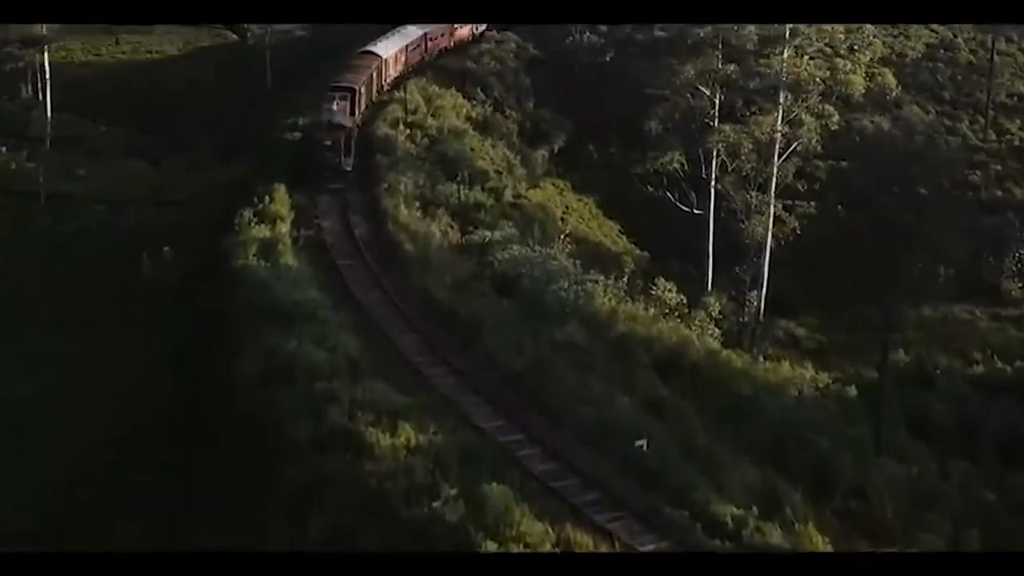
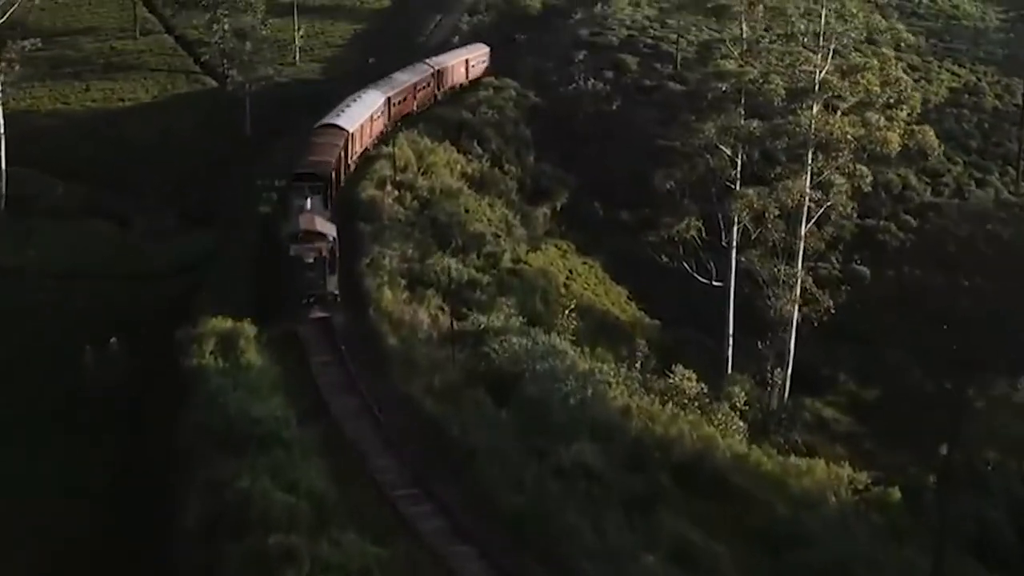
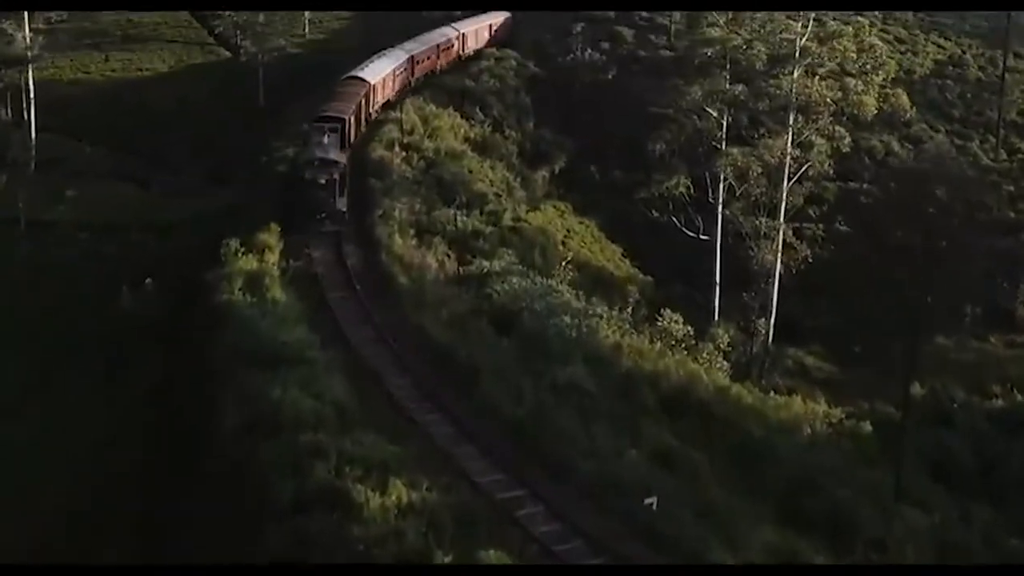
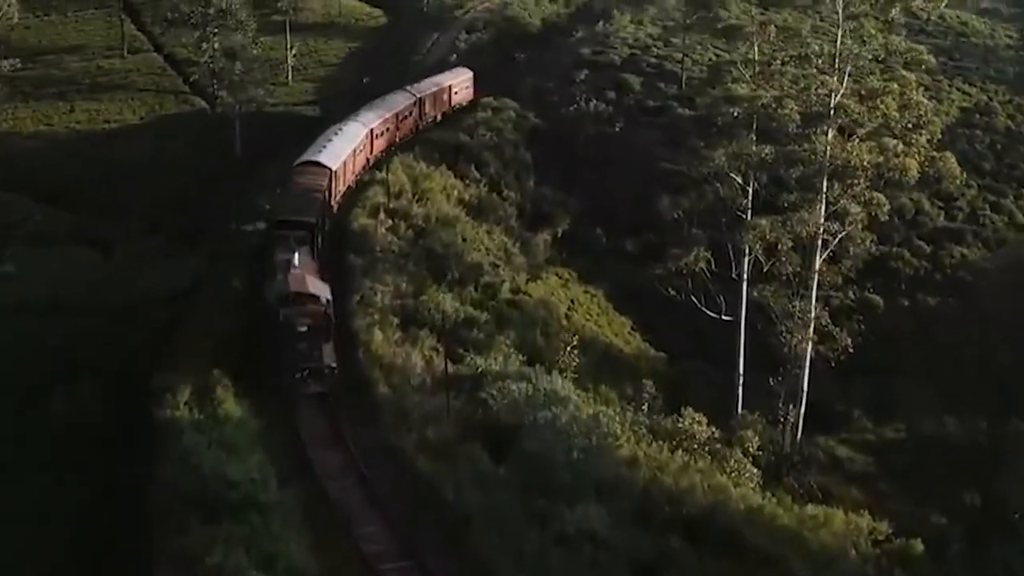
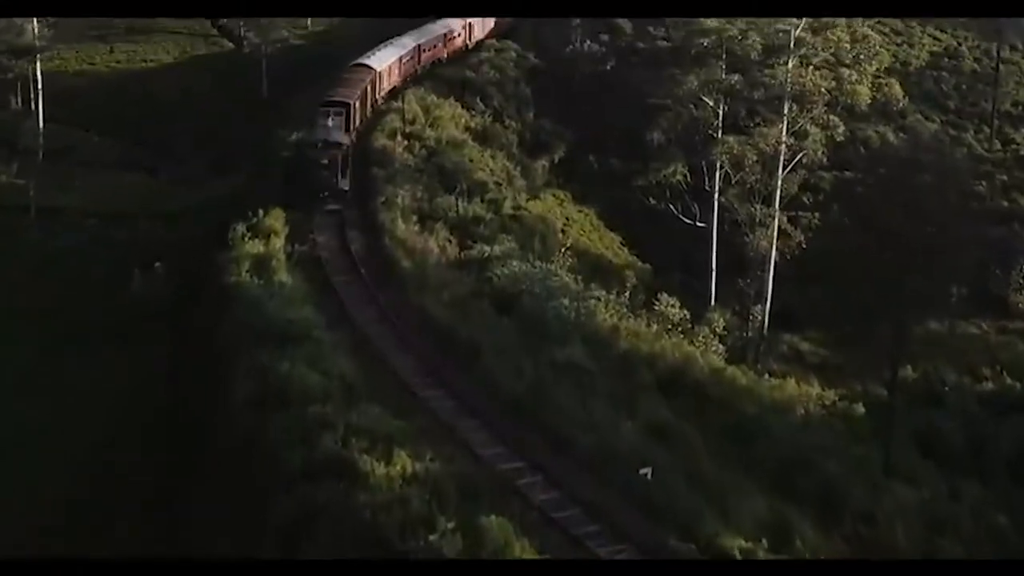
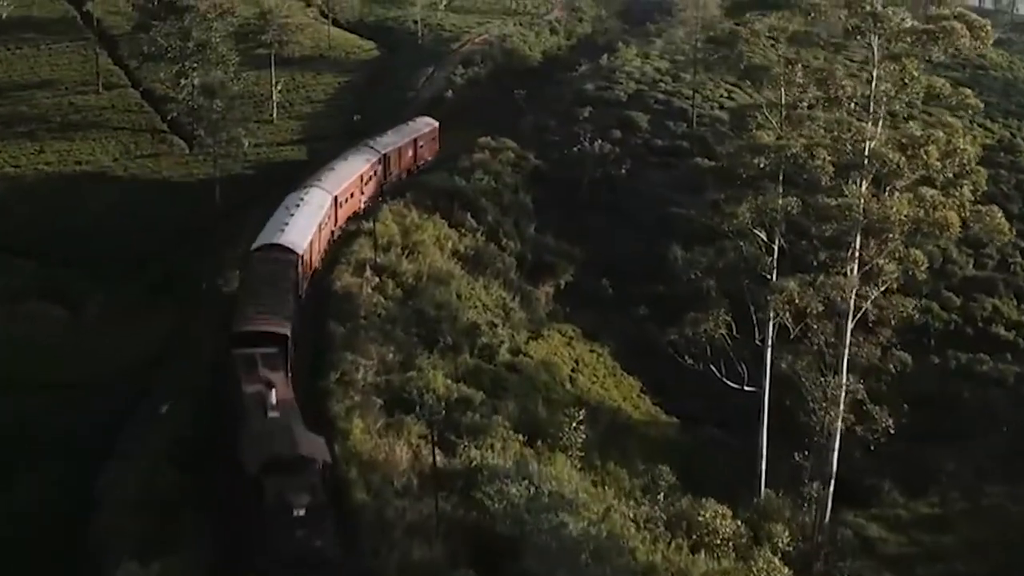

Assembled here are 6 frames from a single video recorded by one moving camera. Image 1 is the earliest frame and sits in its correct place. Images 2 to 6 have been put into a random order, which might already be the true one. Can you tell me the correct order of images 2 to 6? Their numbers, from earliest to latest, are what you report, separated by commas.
5, 3, 2, 4, 6
